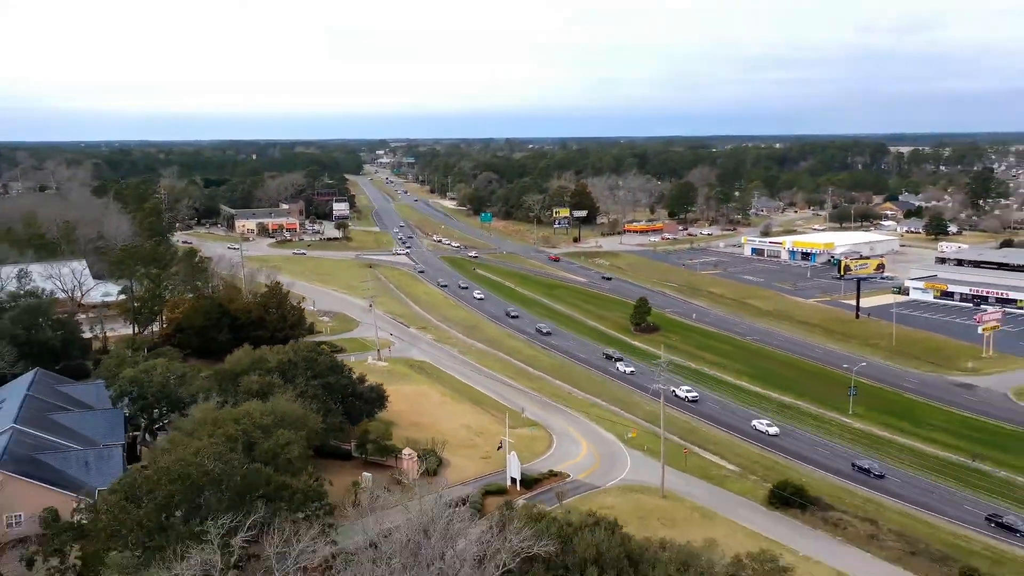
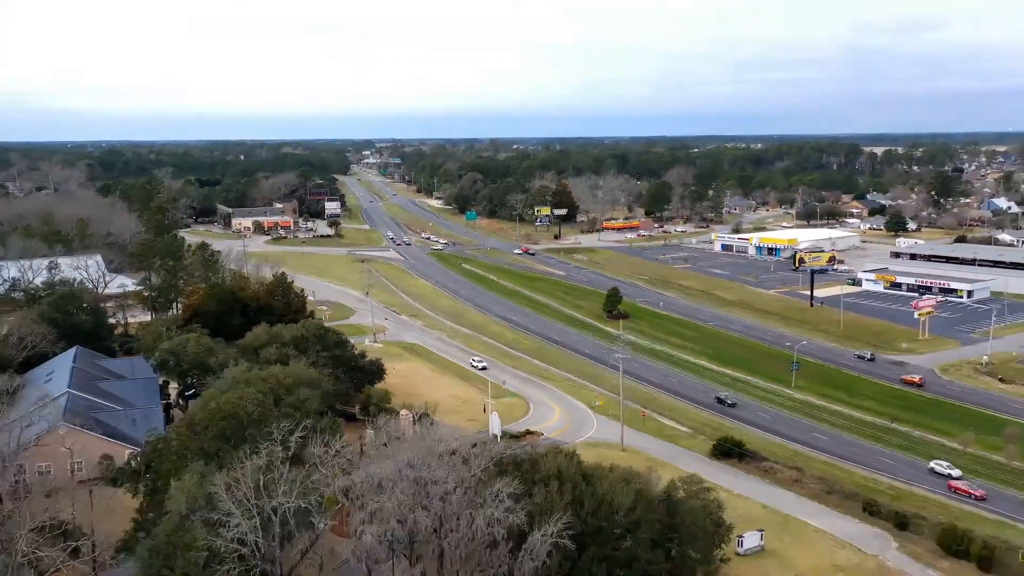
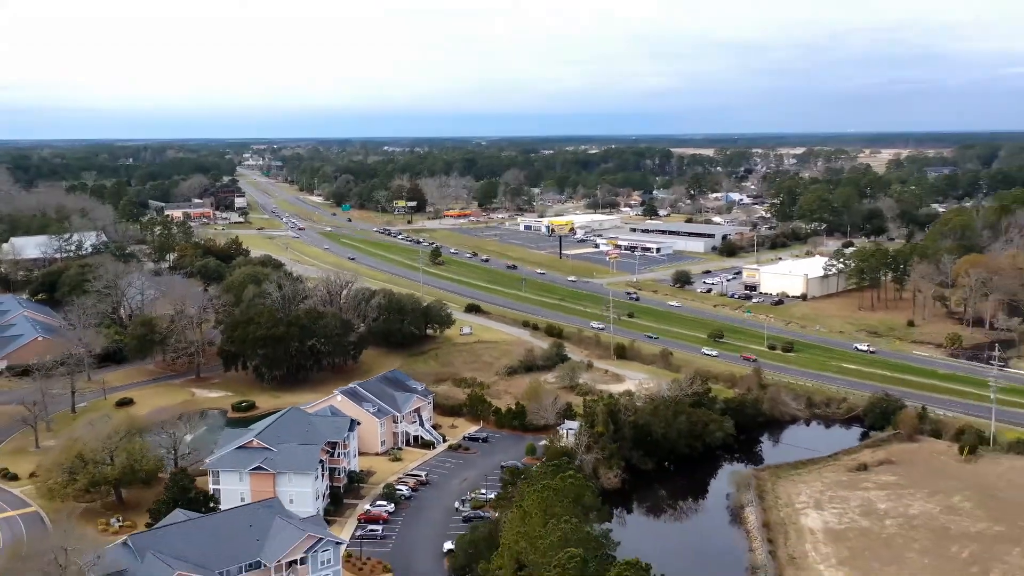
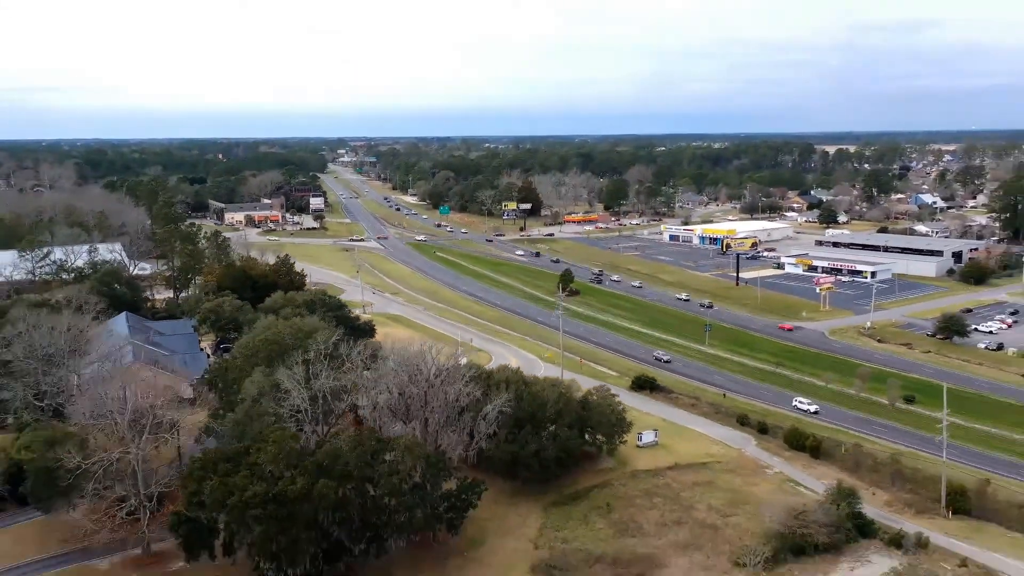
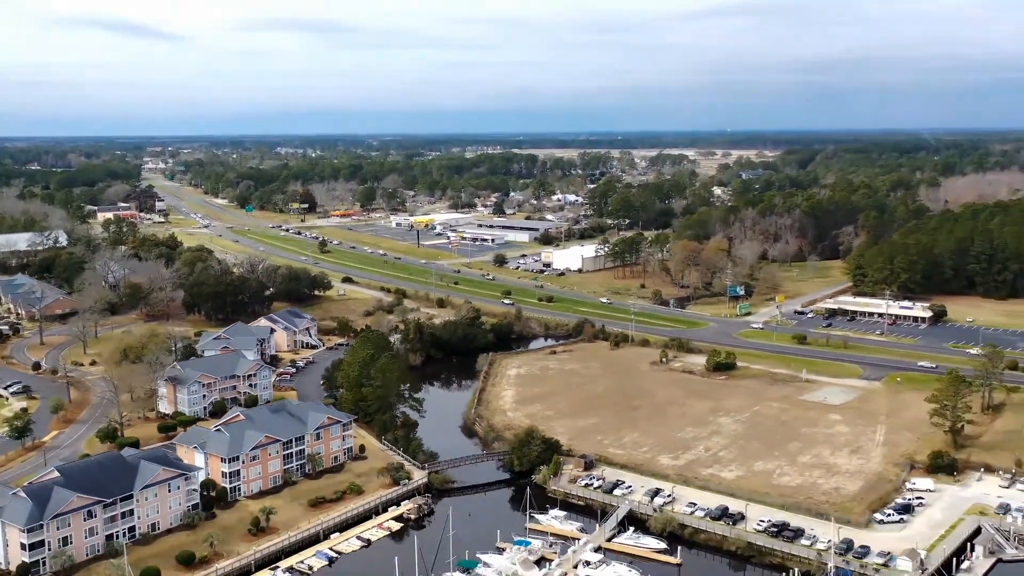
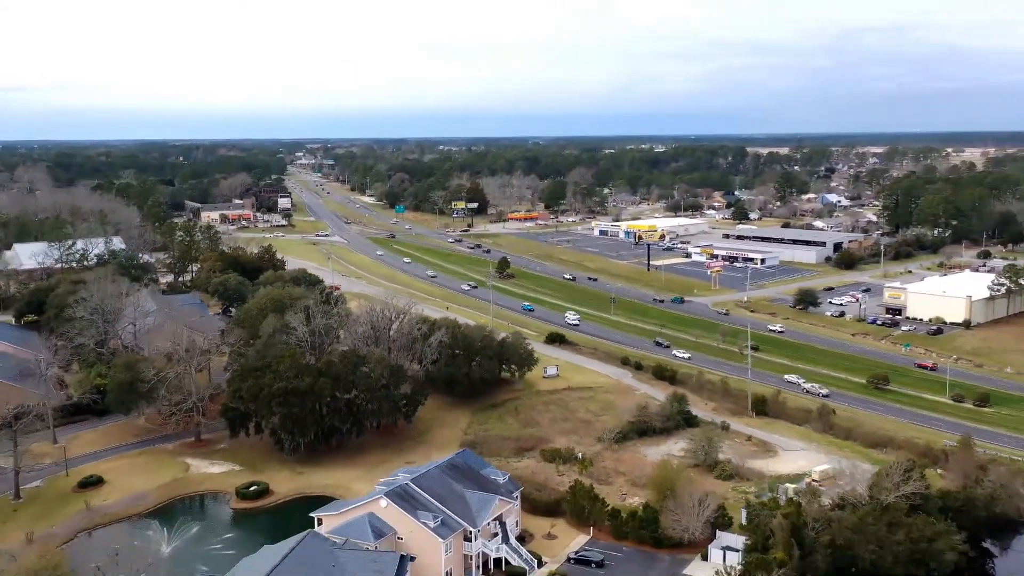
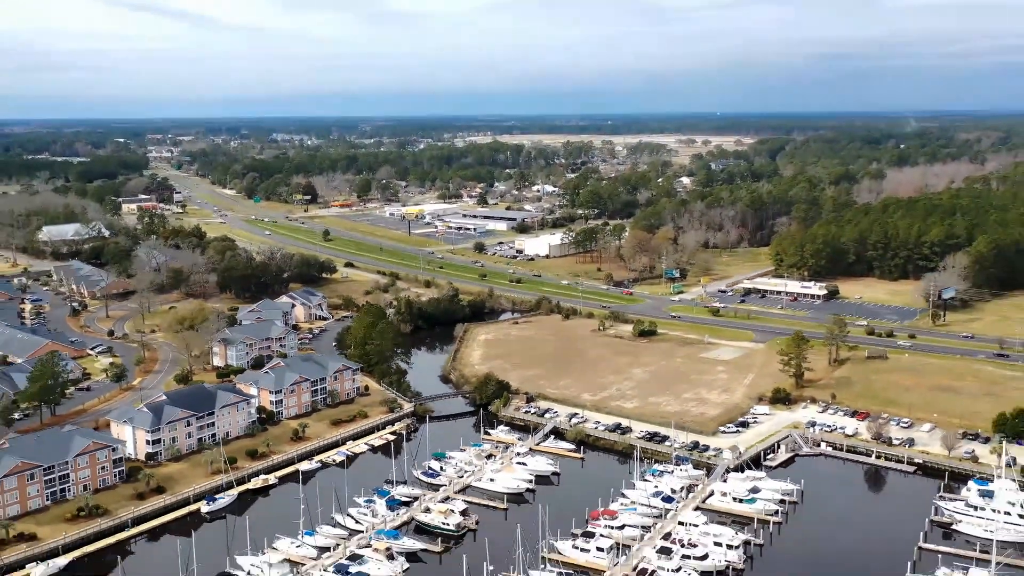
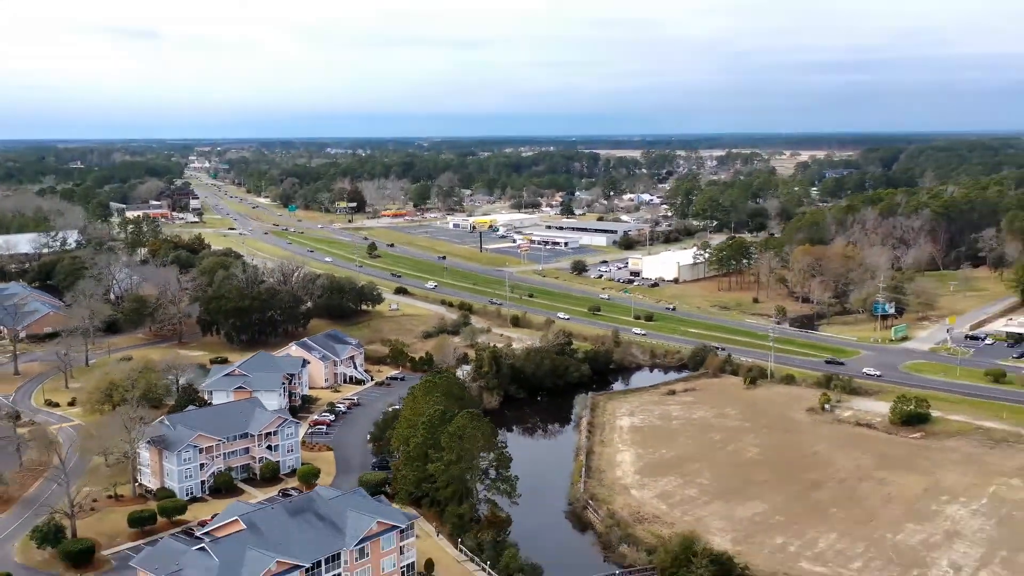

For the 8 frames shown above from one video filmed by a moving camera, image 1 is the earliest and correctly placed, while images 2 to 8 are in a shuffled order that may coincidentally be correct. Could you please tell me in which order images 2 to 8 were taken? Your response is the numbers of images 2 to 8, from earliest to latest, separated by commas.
2, 4, 6, 3, 8, 5, 7
